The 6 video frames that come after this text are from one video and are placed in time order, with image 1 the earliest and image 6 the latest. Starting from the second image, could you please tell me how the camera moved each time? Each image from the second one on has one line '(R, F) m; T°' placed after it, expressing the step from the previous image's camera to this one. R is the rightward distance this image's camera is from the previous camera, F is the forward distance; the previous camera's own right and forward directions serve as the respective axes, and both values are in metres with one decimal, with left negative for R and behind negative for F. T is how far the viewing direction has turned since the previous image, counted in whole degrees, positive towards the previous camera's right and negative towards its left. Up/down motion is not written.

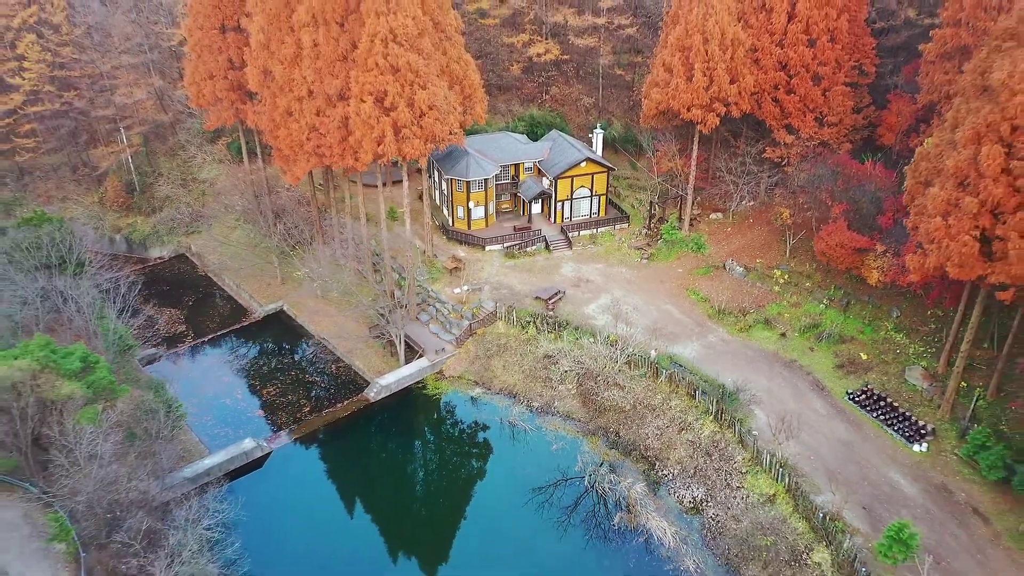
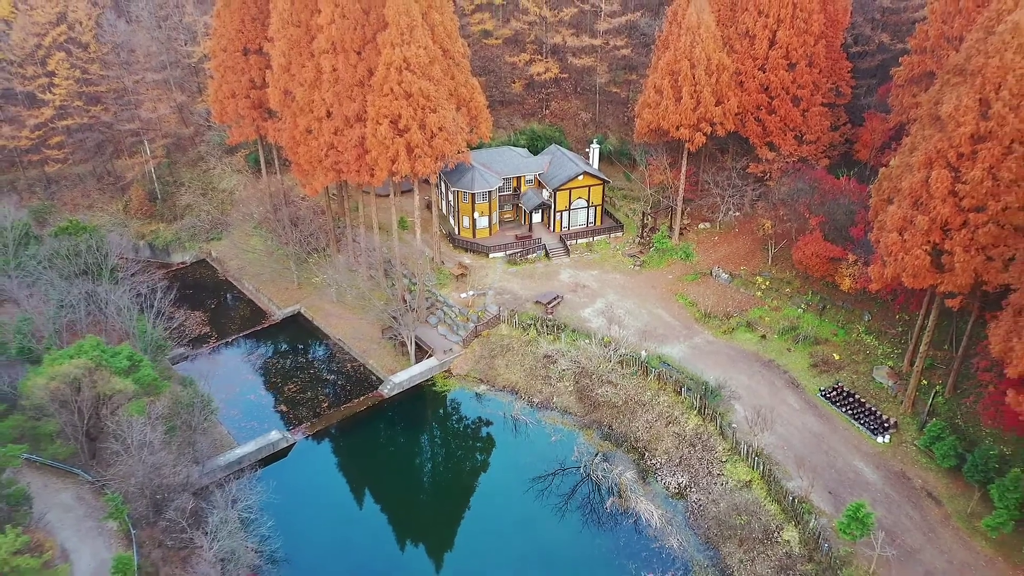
(-0.1, -1.5) m; 0°
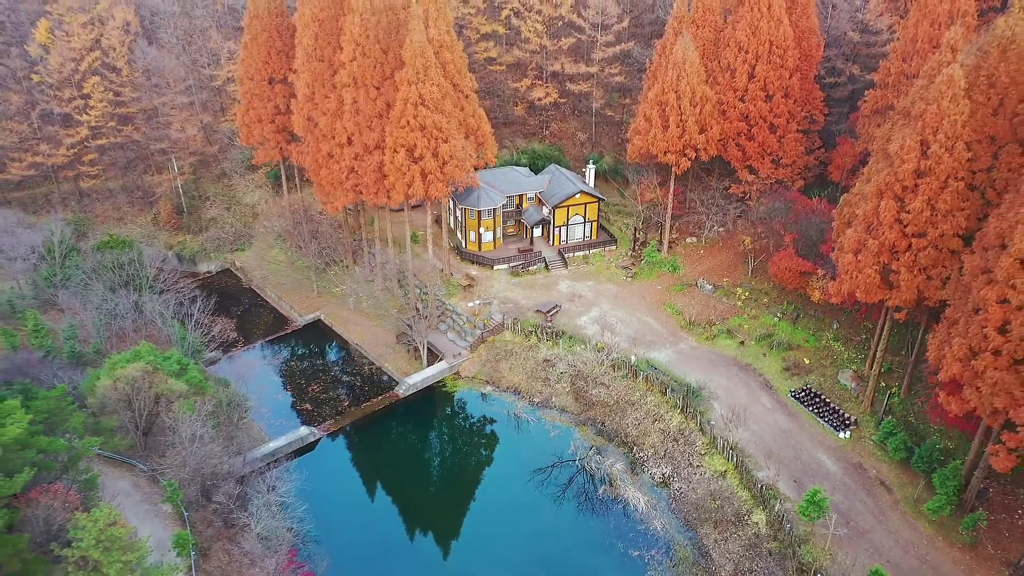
(-0.1, -2.0) m; 0°
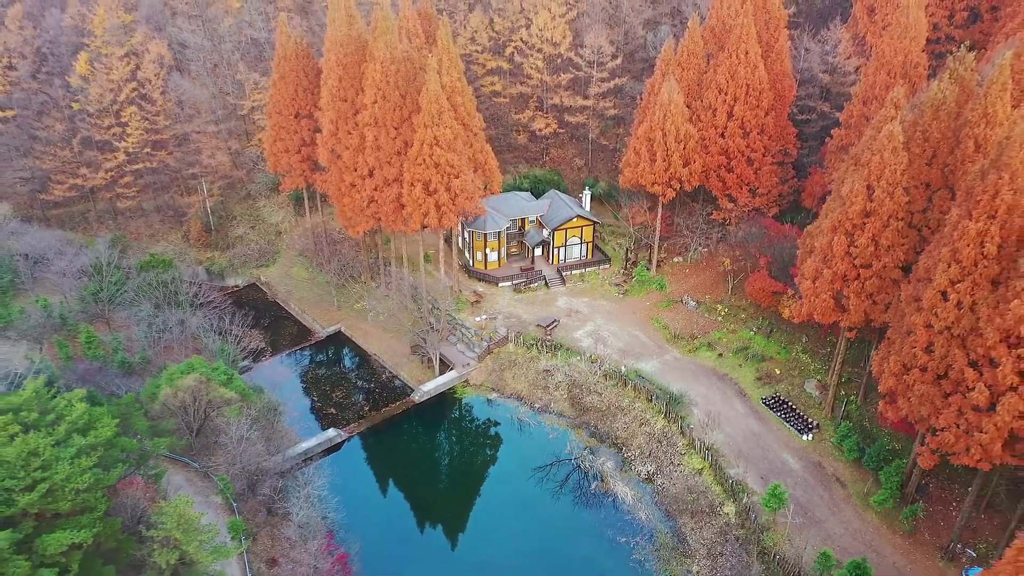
(-0.1, -2.5) m; 0°
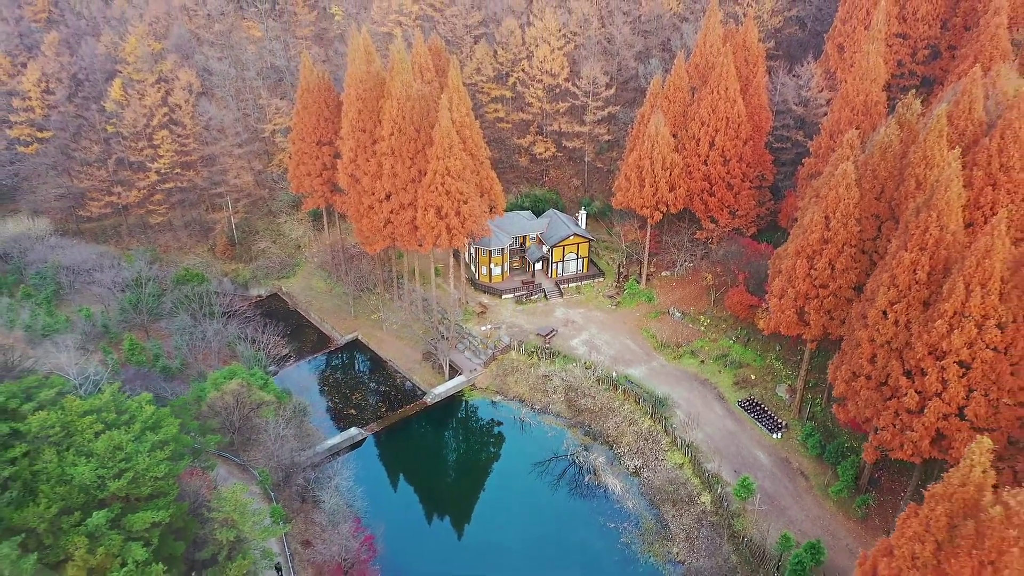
(-0.1, -2.6) m; 0°
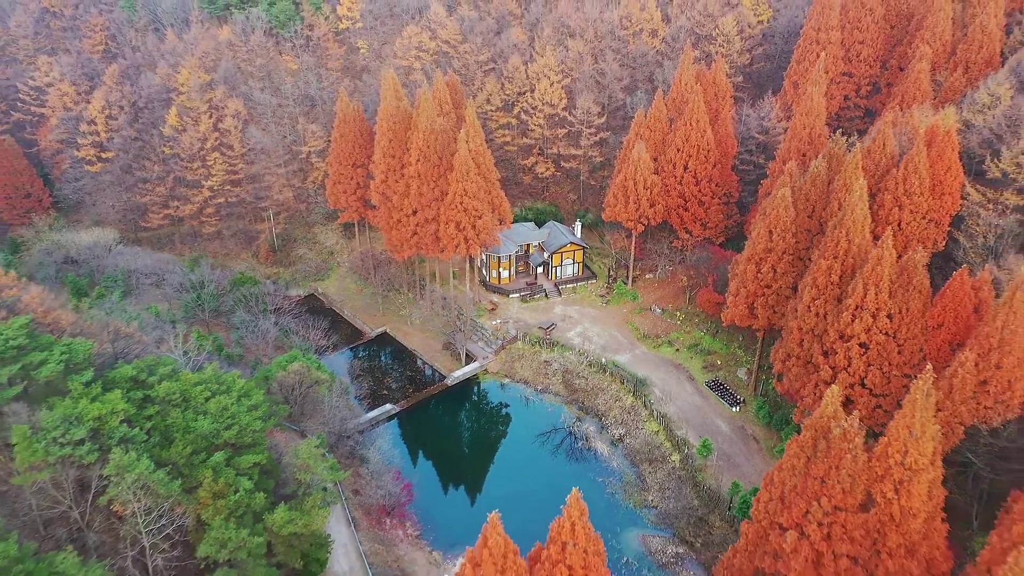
(-0.2, -5.2) m; 0°
